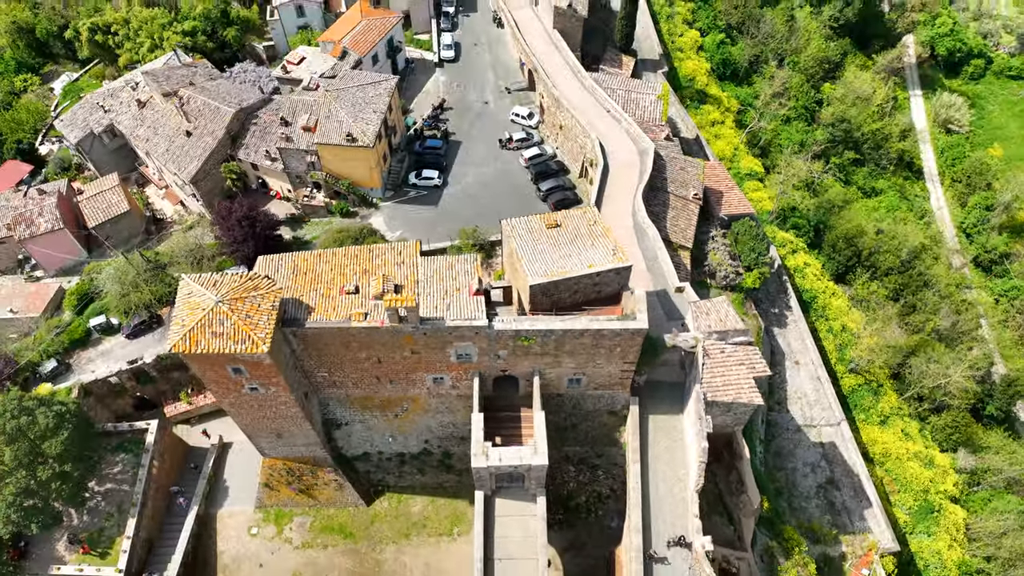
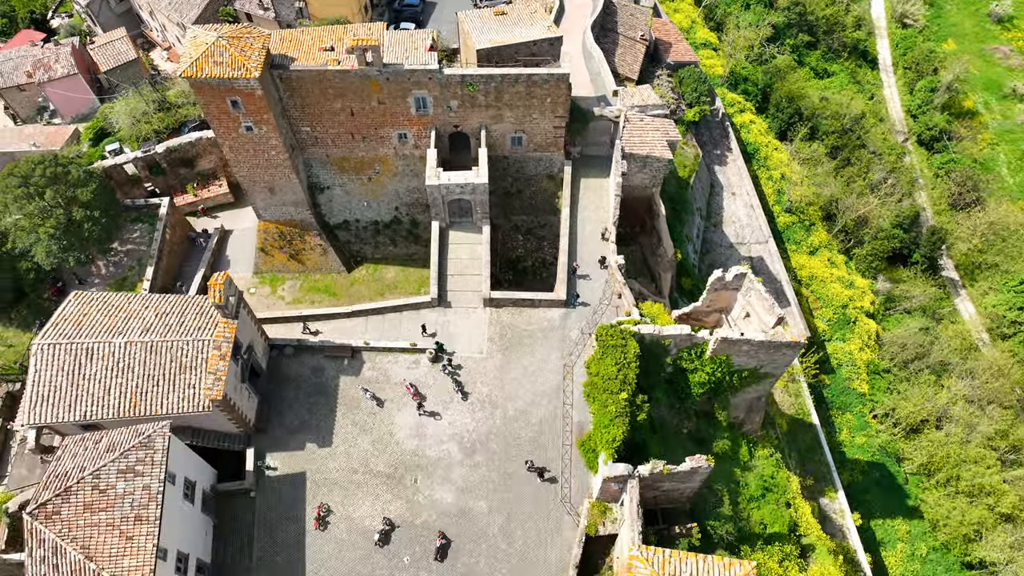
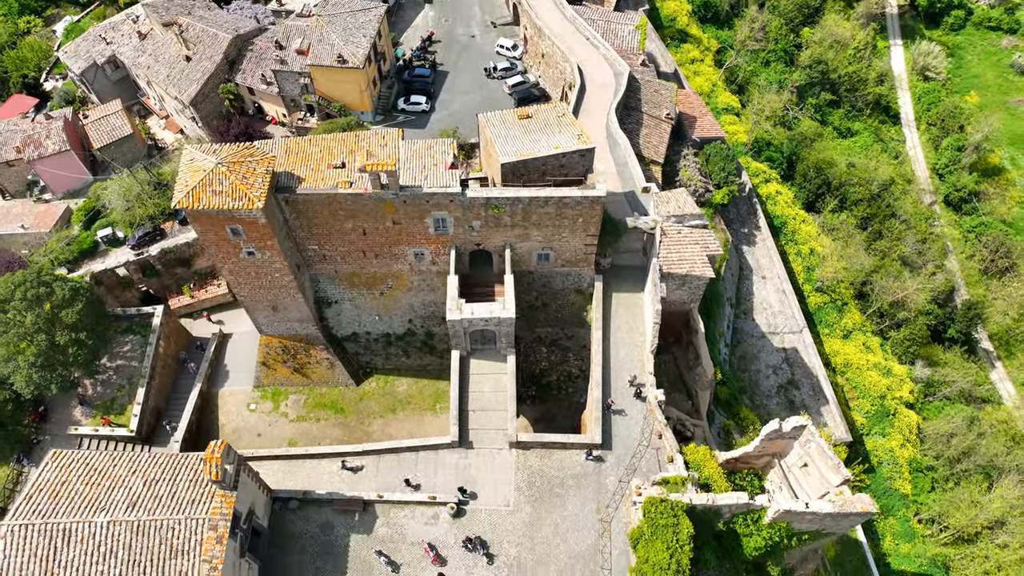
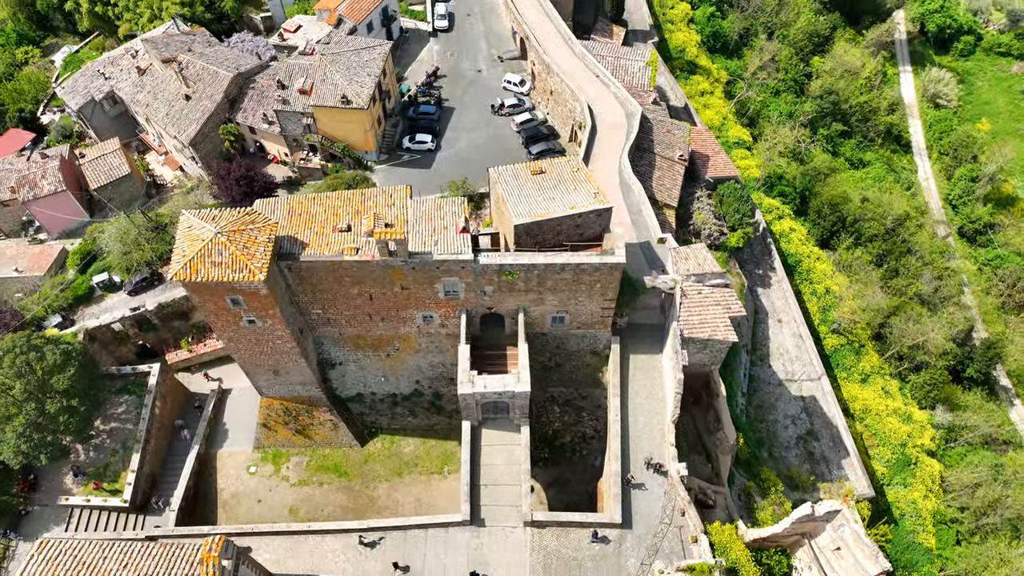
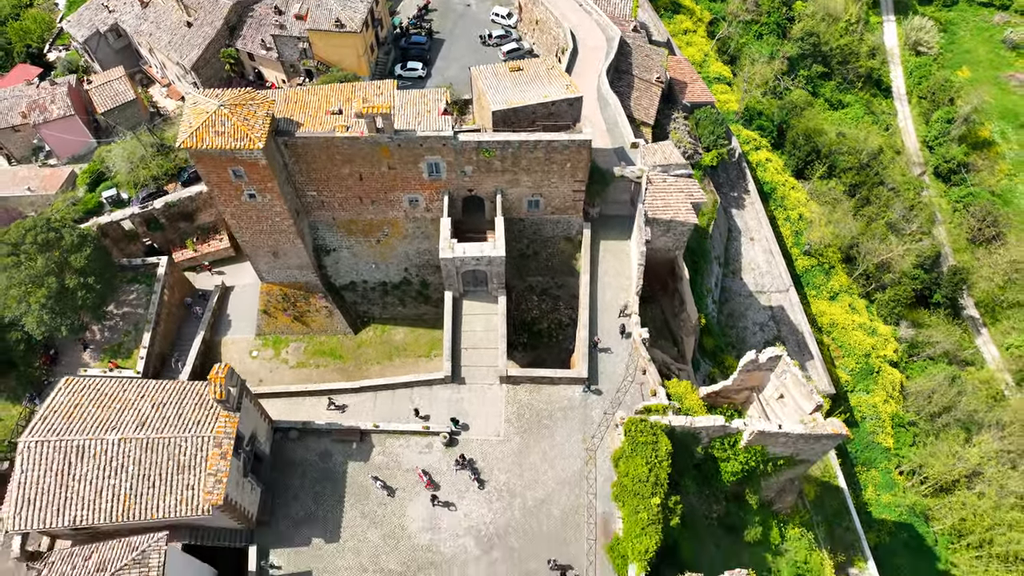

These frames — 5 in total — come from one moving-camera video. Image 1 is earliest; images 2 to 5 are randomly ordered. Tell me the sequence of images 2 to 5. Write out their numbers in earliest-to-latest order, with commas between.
4, 3, 5, 2
